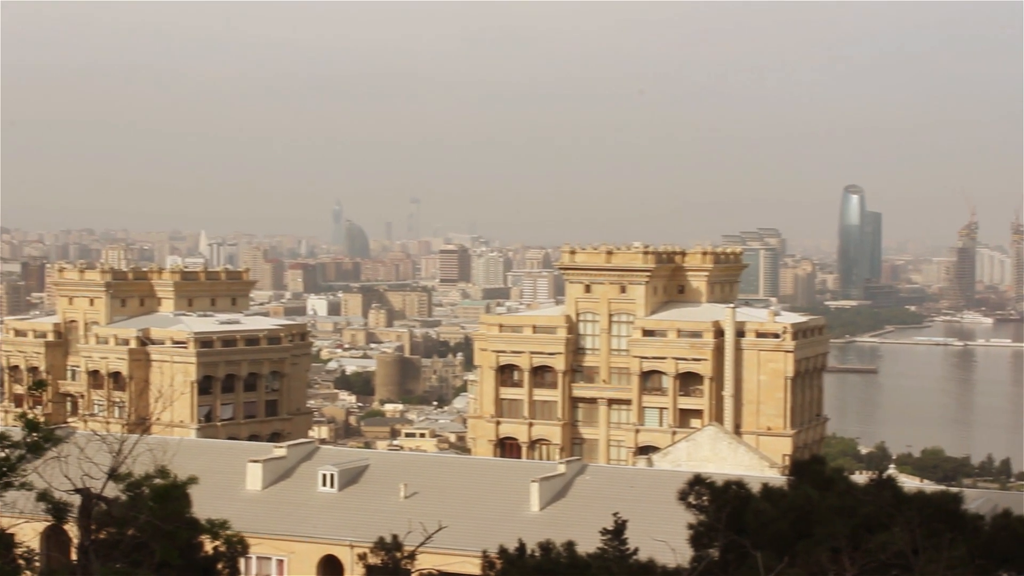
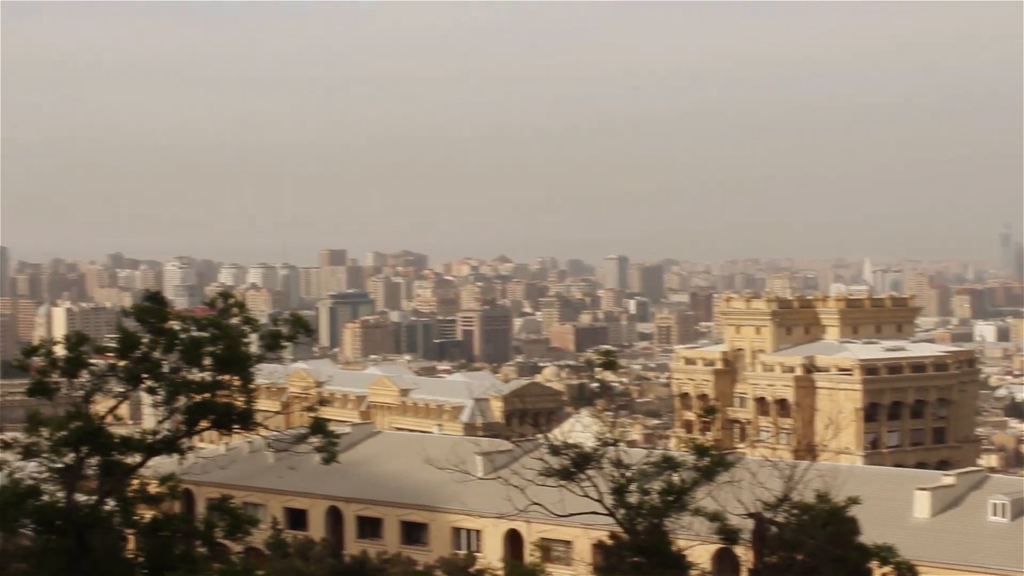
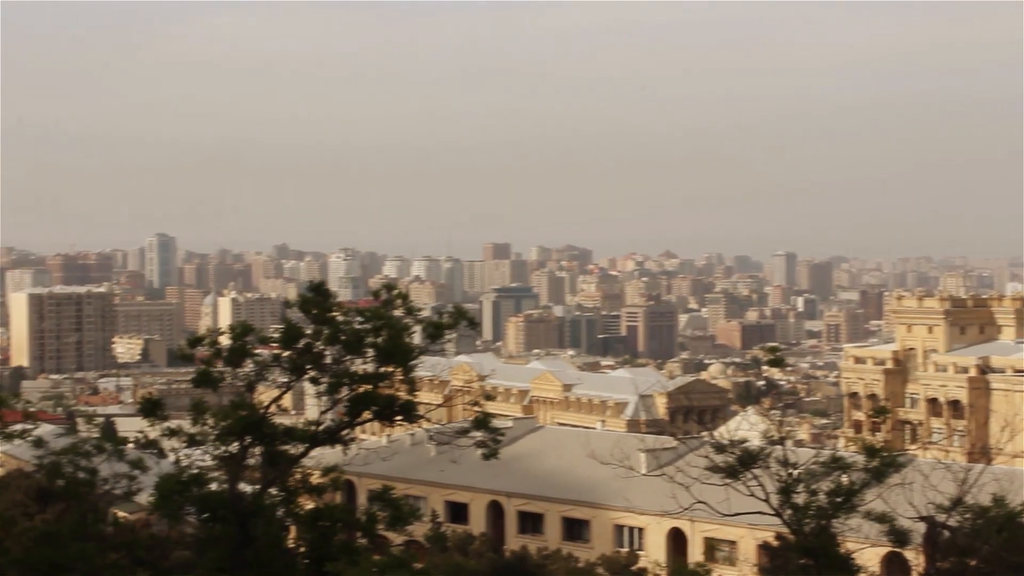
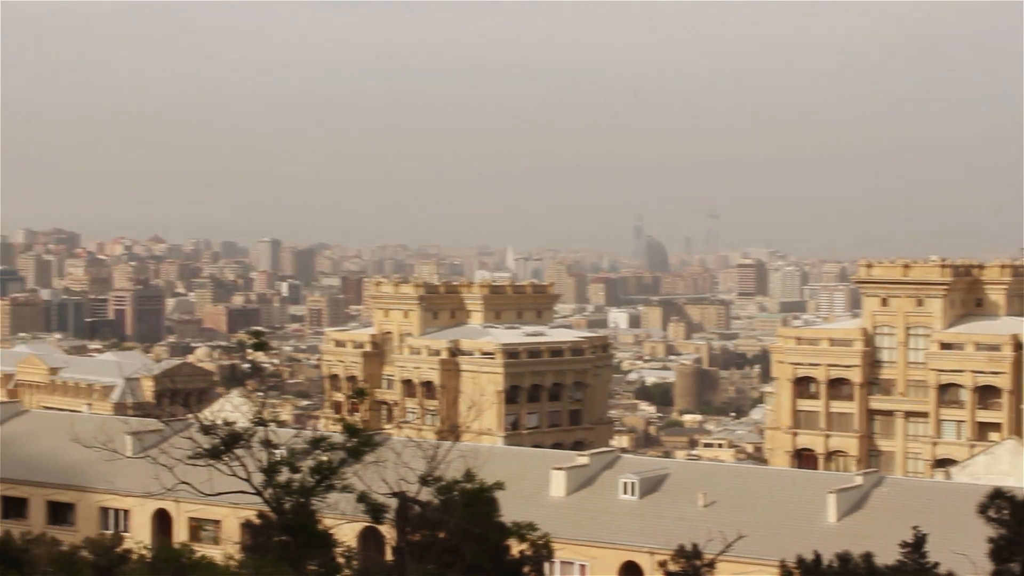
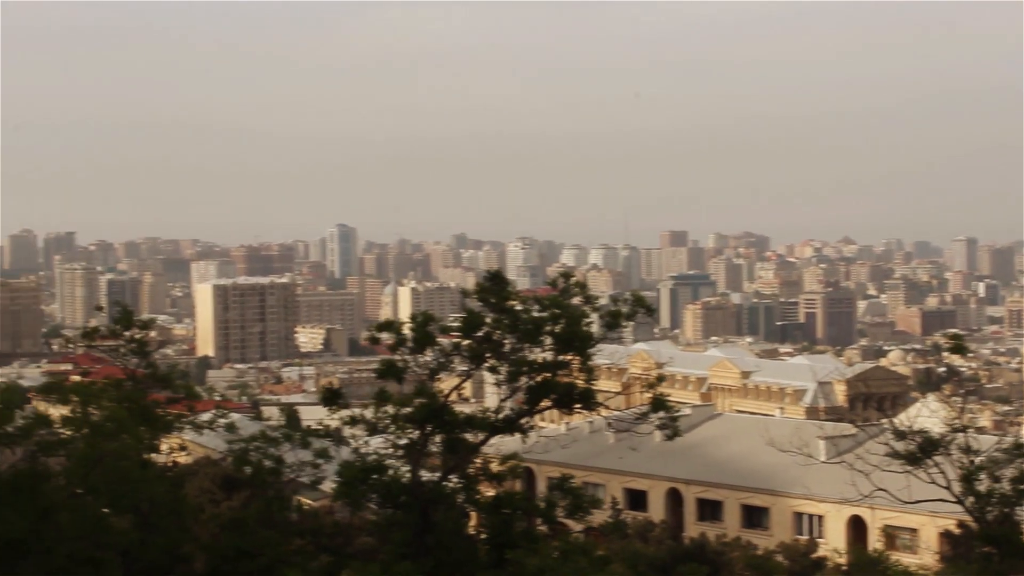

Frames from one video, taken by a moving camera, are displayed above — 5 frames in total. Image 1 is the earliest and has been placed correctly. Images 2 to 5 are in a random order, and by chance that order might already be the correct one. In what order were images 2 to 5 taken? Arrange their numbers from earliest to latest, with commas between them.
4, 2, 3, 5
